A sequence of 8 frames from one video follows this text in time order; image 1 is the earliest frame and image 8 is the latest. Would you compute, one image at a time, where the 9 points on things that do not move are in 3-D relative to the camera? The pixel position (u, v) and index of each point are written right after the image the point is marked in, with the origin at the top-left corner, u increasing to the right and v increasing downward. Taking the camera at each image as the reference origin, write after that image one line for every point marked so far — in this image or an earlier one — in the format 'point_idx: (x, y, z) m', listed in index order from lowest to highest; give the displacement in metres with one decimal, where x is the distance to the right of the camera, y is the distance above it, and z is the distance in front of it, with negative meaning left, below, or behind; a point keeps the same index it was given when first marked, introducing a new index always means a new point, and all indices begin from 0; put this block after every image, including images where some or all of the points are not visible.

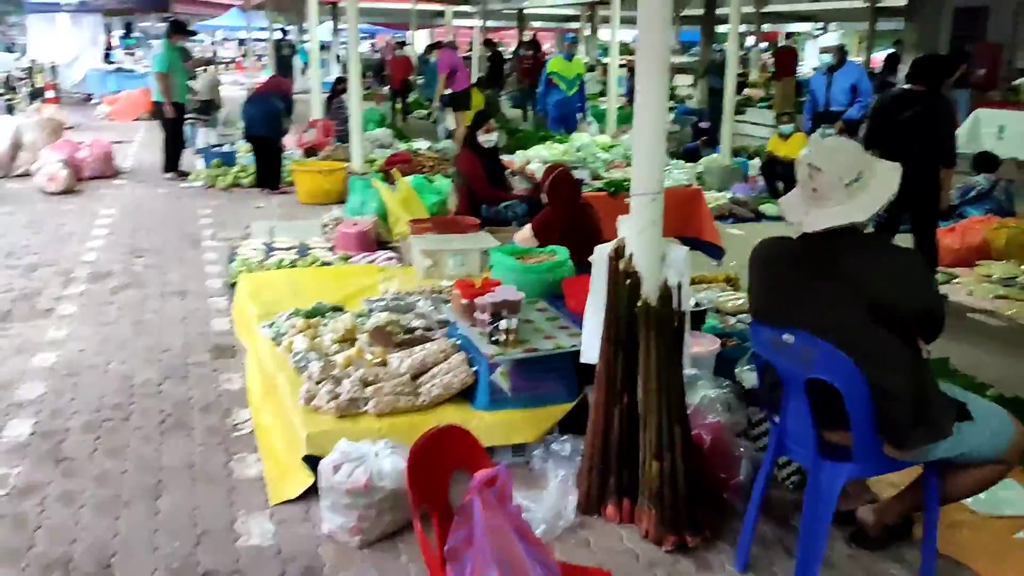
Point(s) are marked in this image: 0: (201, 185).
0: (-3.4, +1.1, +10.1) m
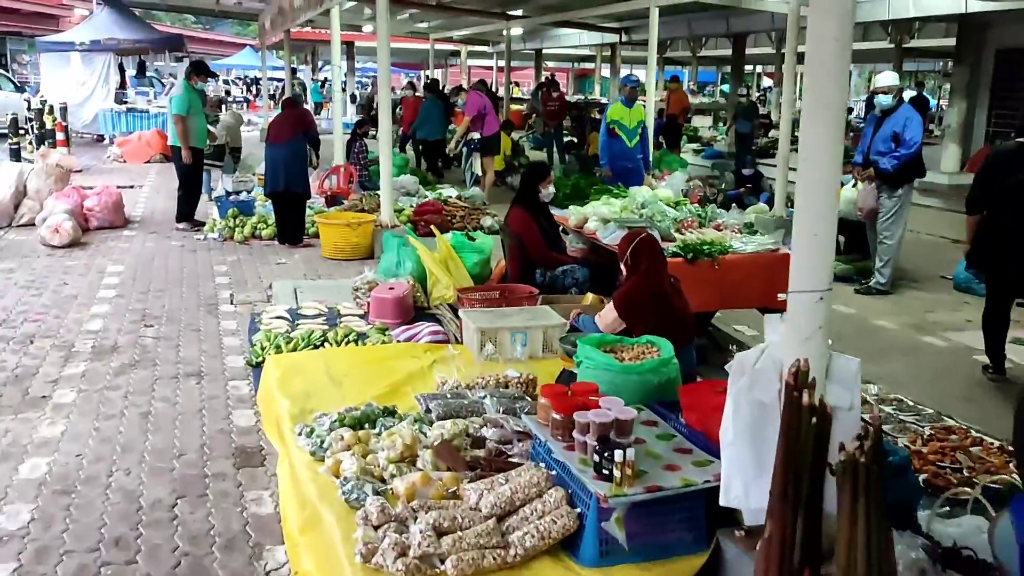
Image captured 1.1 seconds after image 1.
0: (-3.0, +0.5, +9.4) m
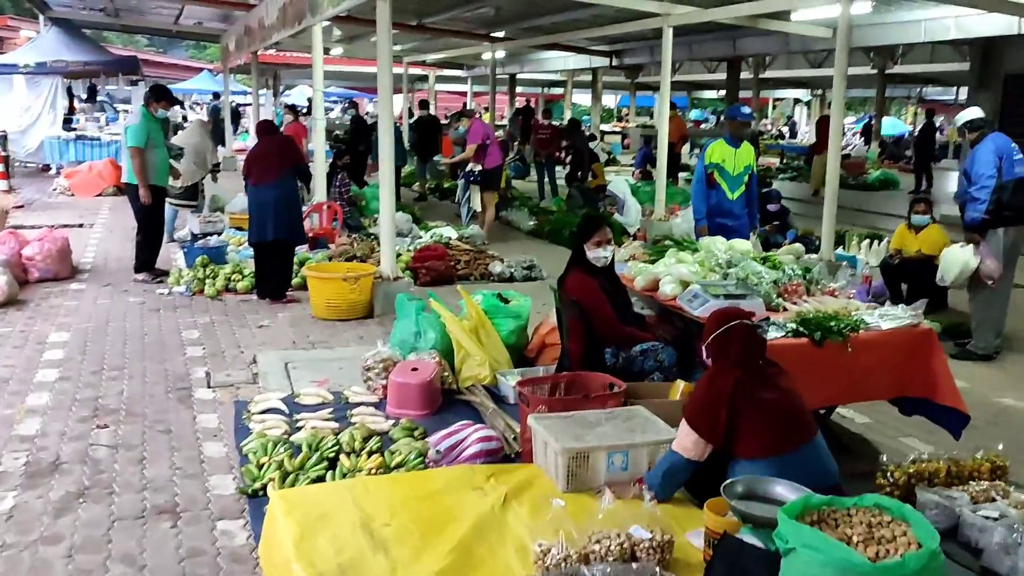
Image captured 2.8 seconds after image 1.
0: (-2.9, 0.0, +8.0) m
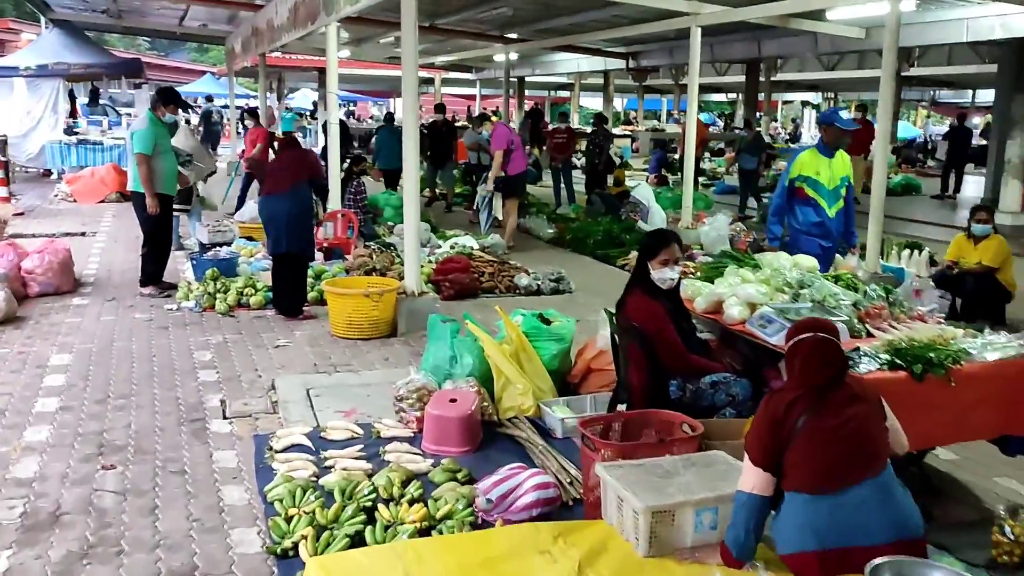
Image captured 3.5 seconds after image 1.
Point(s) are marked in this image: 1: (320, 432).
0: (-2.6, -0.1, +7.5) m
1: (-1.0, -0.7, +4.6) m
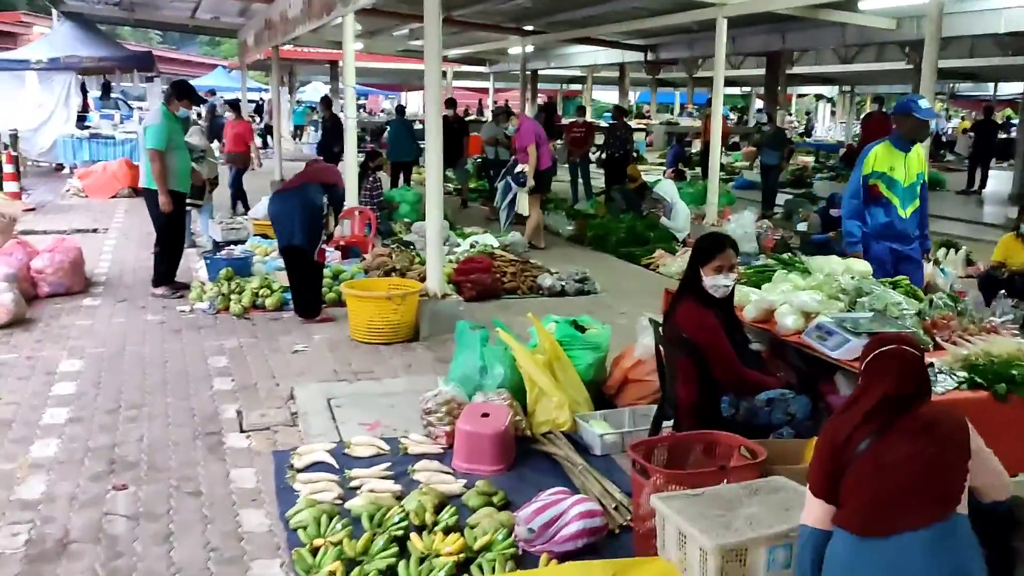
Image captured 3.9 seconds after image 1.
0: (-2.4, -0.1, +7.2) m
1: (-0.8, -0.8, +4.4) m
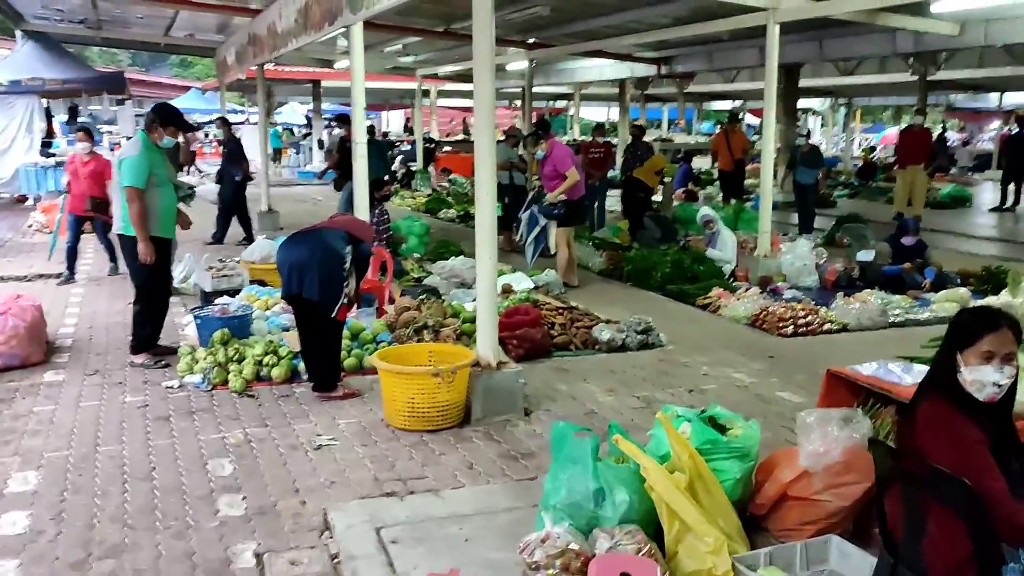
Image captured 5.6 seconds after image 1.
0: (-2.0, -0.6, +5.8) m
1: (-0.3, -1.1, +3.0) m
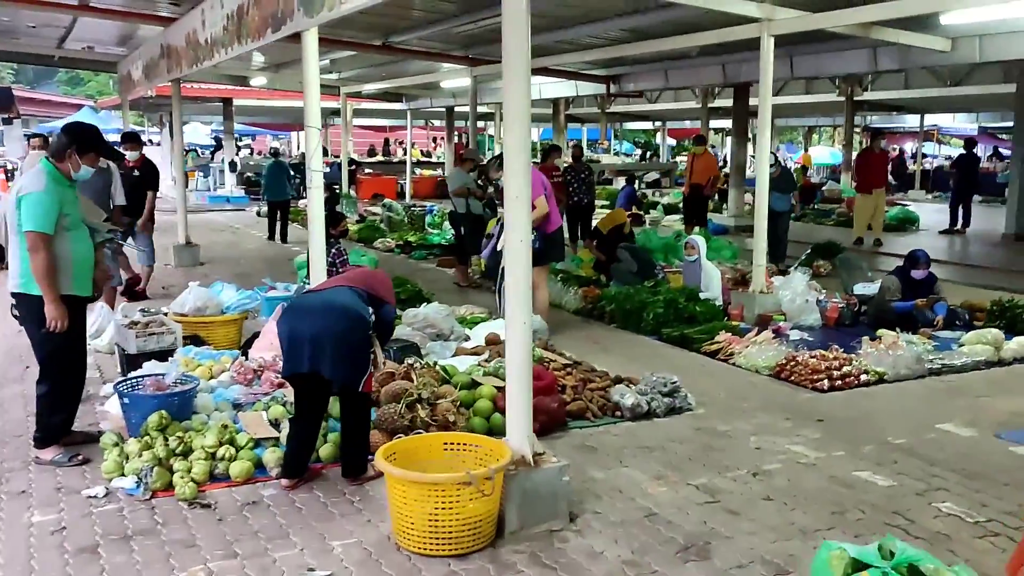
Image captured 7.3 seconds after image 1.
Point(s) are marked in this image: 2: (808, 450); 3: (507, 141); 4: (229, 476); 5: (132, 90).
0: (-1.8, -1.0, +4.5) m
1: (+0.1, -1.4, +1.8) m
2: (+1.7, -0.9, +5.3) m
3: (0.0, +0.7, +4.0) m
4: (-1.4, -0.9, +4.6) m
5: (-6.3, +3.3, +15.2) m
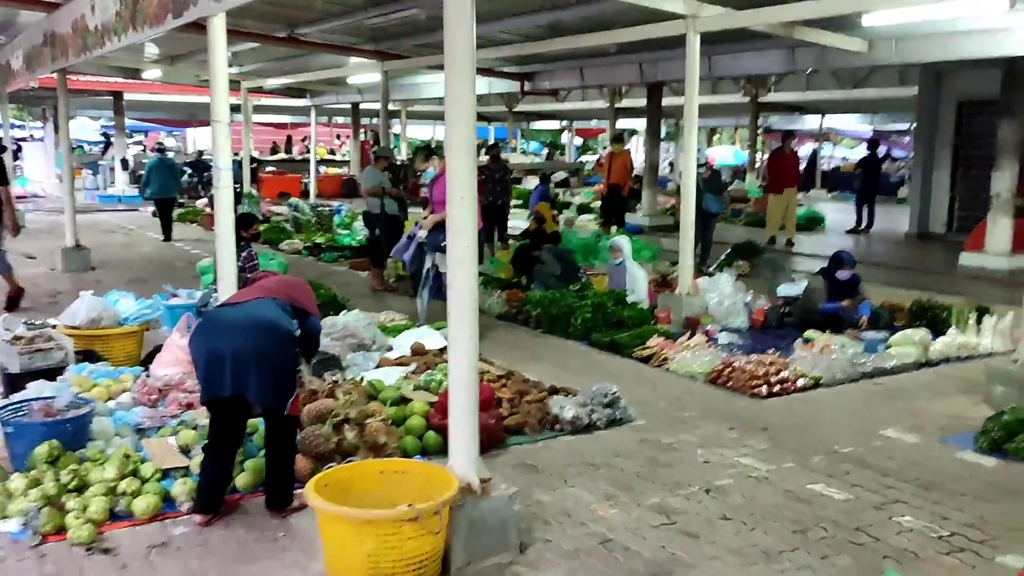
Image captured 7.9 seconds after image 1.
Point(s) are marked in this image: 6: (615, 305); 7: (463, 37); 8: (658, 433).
0: (-2.1, -1.0, +3.9) m
1: (+0.2, -1.4, +1.4) m
2: (+1.4, -1.0, +5.0) m
3: (-0.2, +0.6, +3.6) m
4: (-1.7, -1.0, +4.1) m
5: (-7.7, +3.2, +14.1) m
6: (+0.9, -0.2, +8.2) m
7: (-0.2, +1.0, +3.5) m
8: (+0.9, -0.9, +5.4) m
